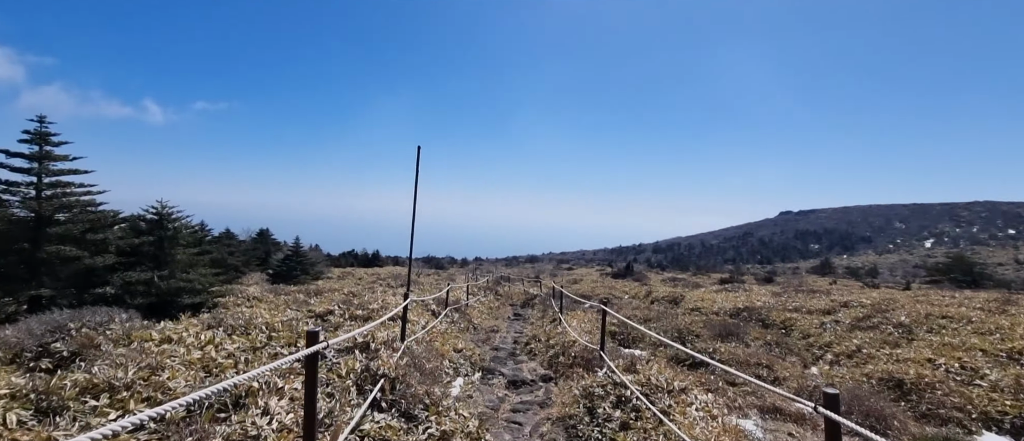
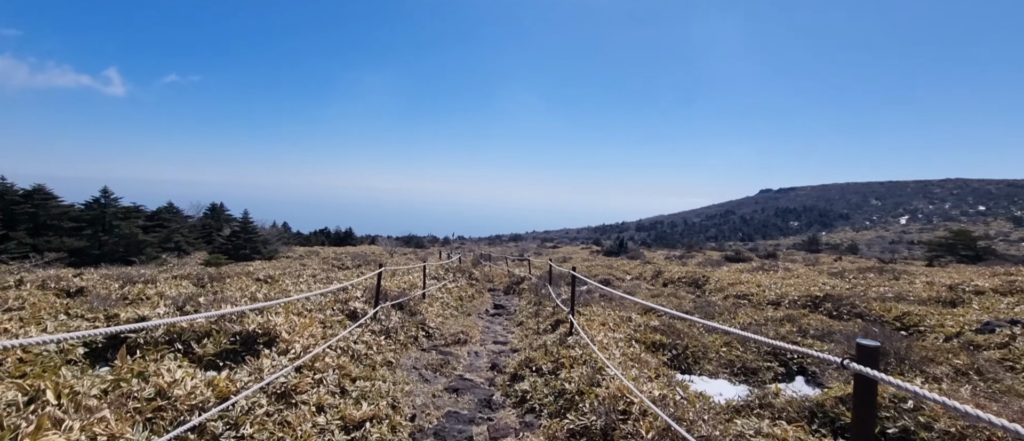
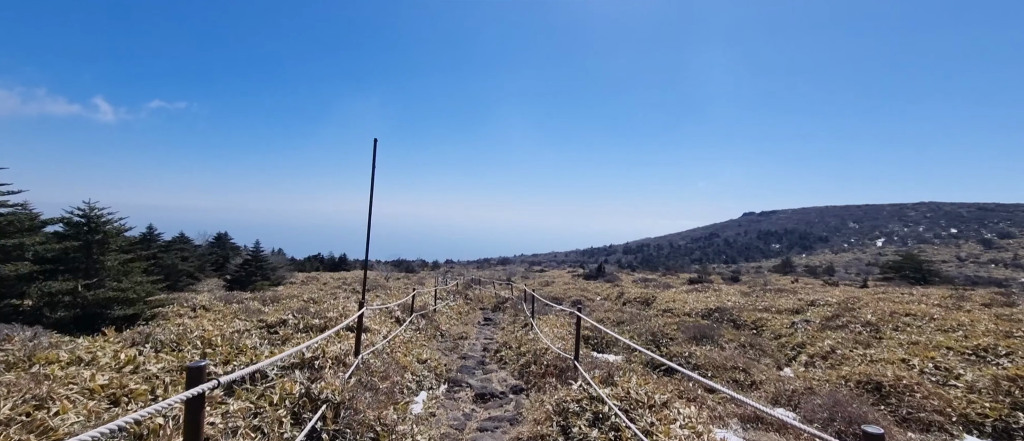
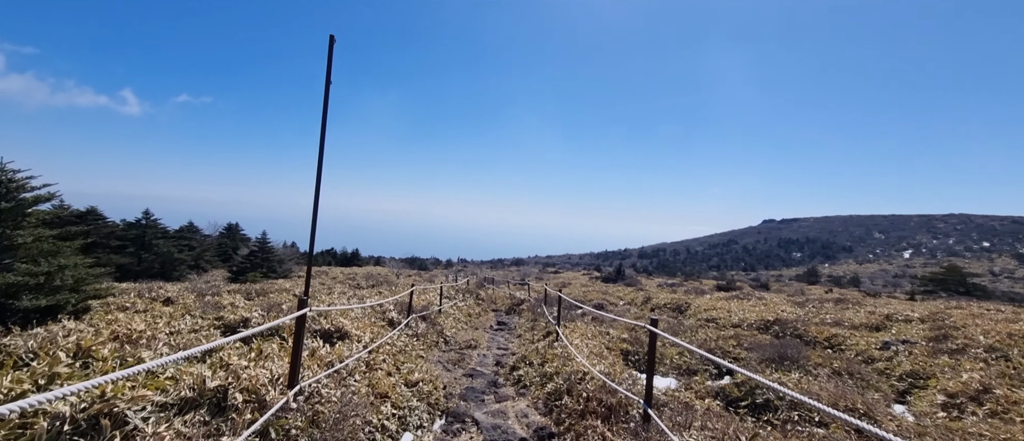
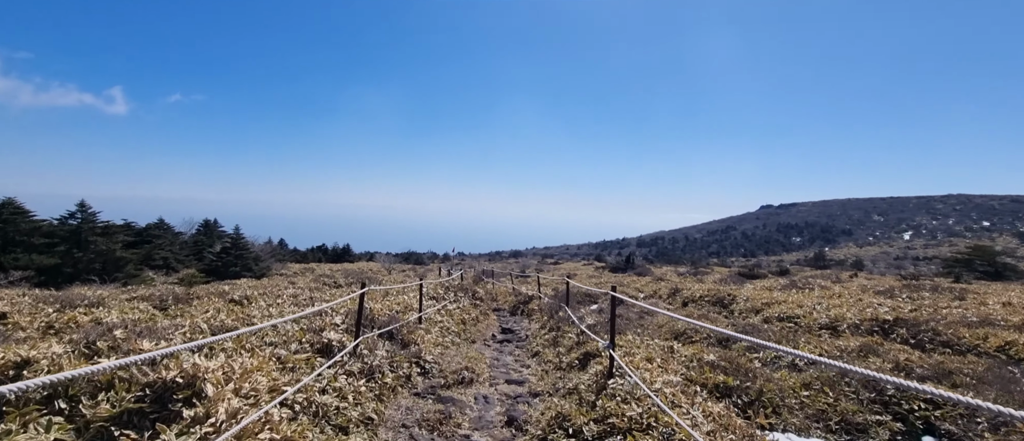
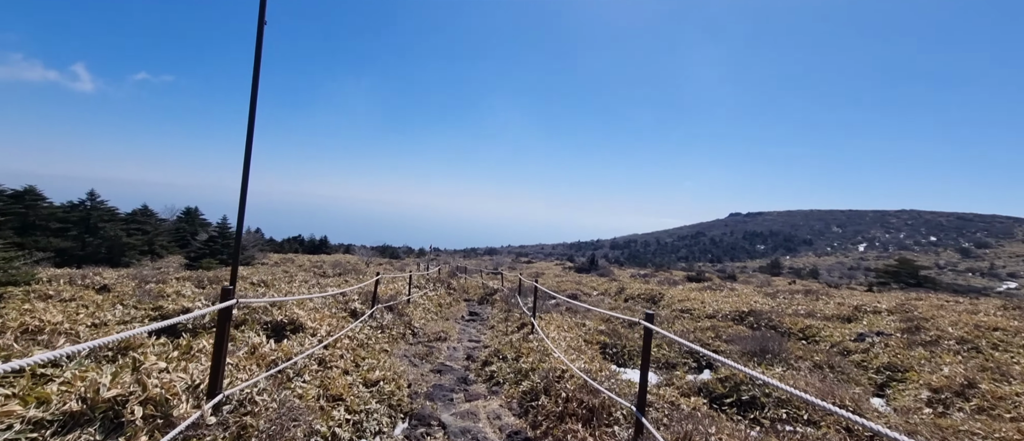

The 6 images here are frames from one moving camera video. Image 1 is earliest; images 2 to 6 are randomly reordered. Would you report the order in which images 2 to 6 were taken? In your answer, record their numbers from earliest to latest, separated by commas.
3, 4, 6, 2, 5
